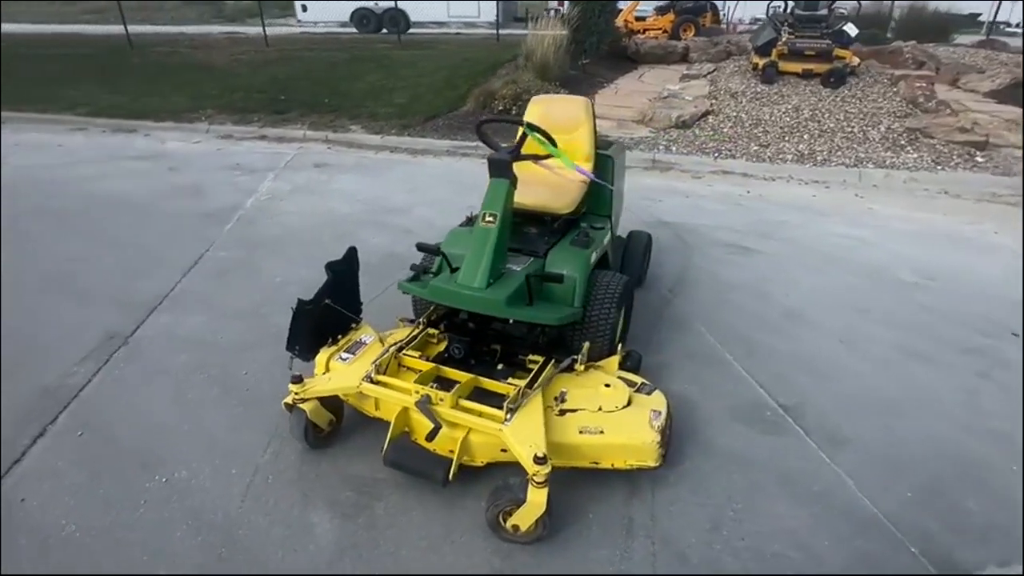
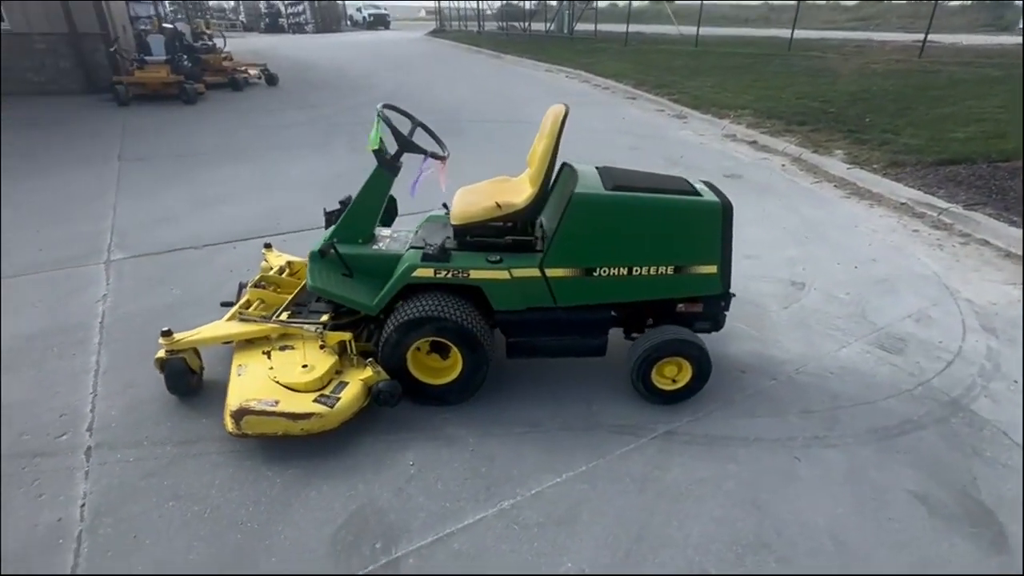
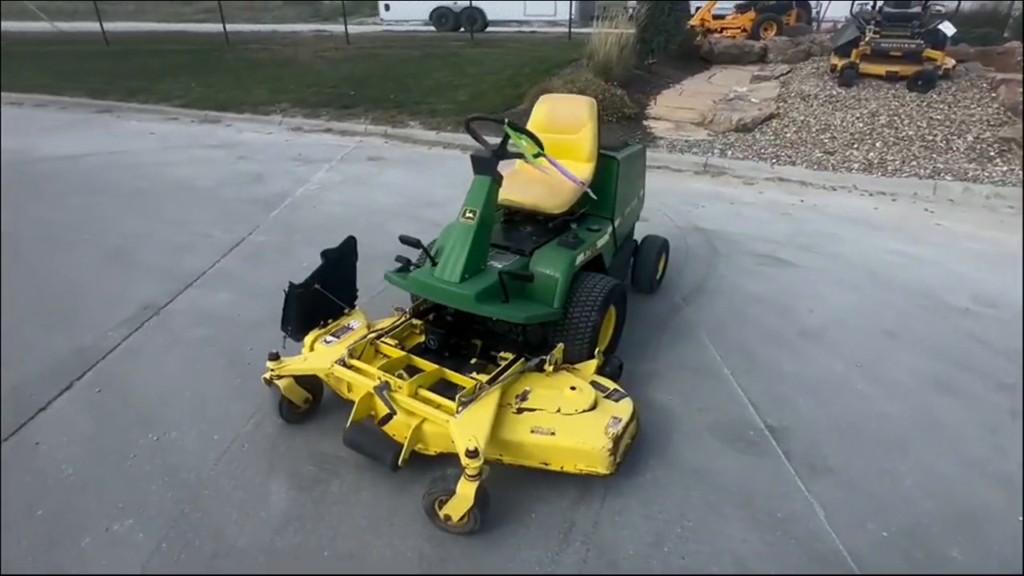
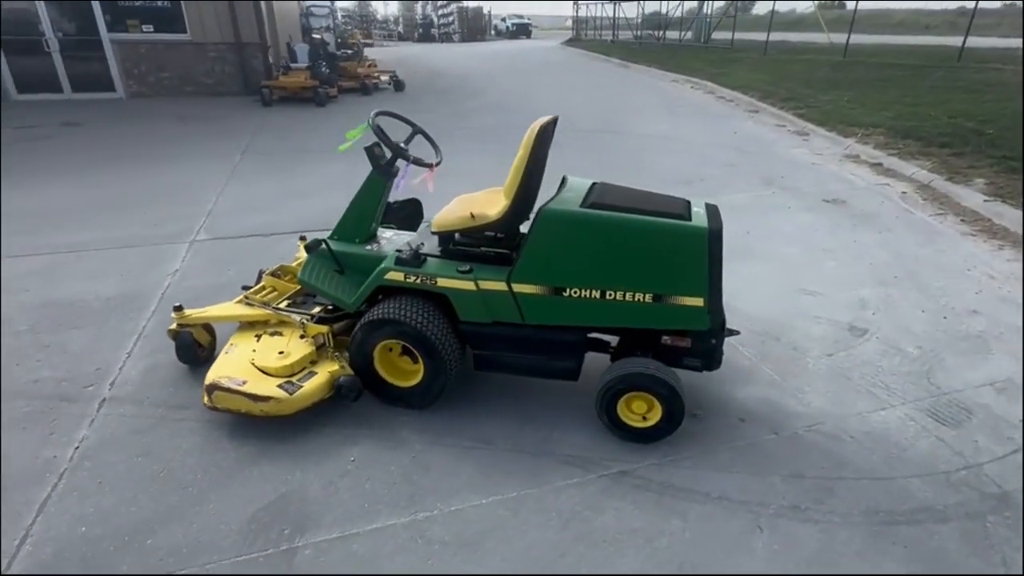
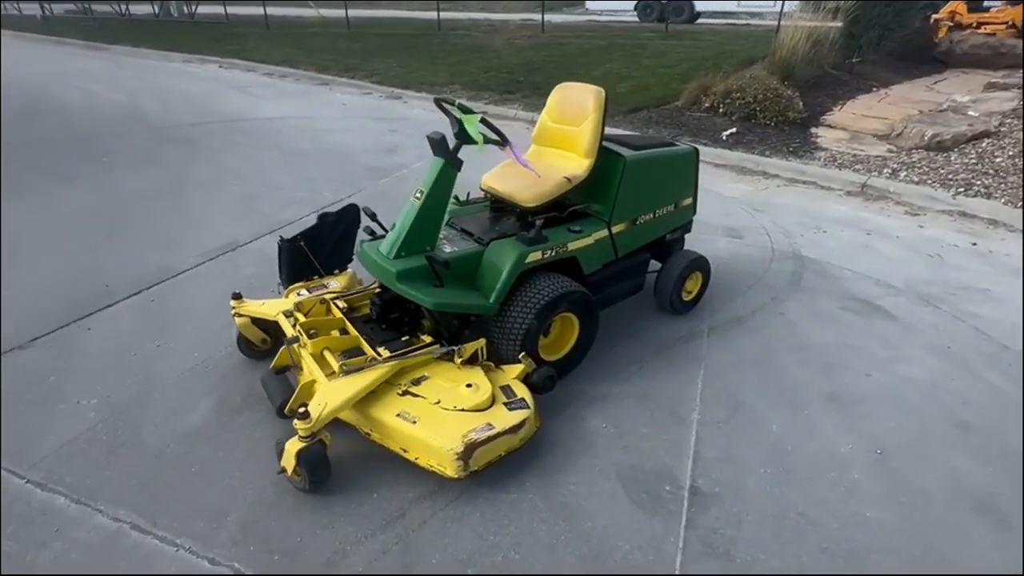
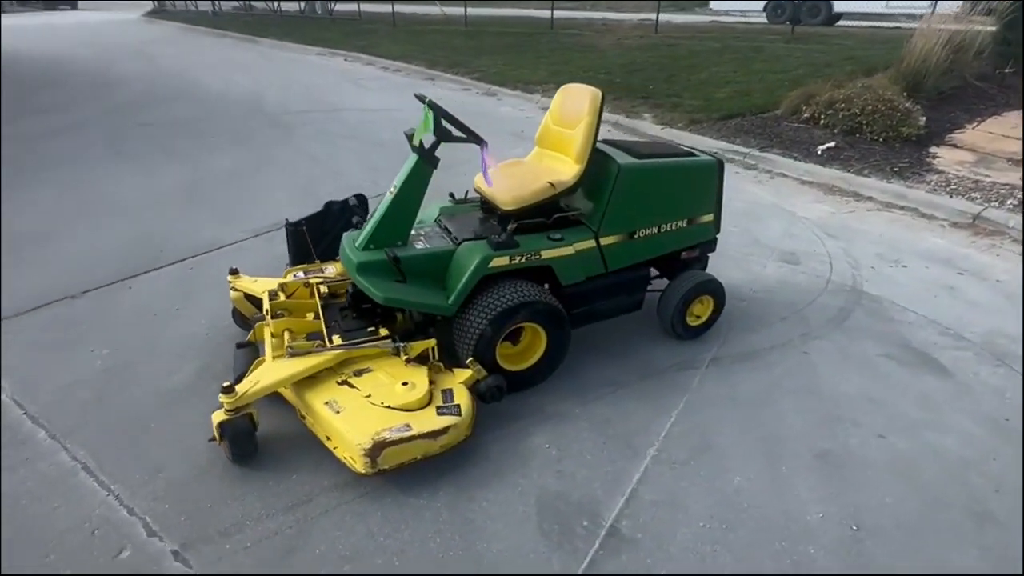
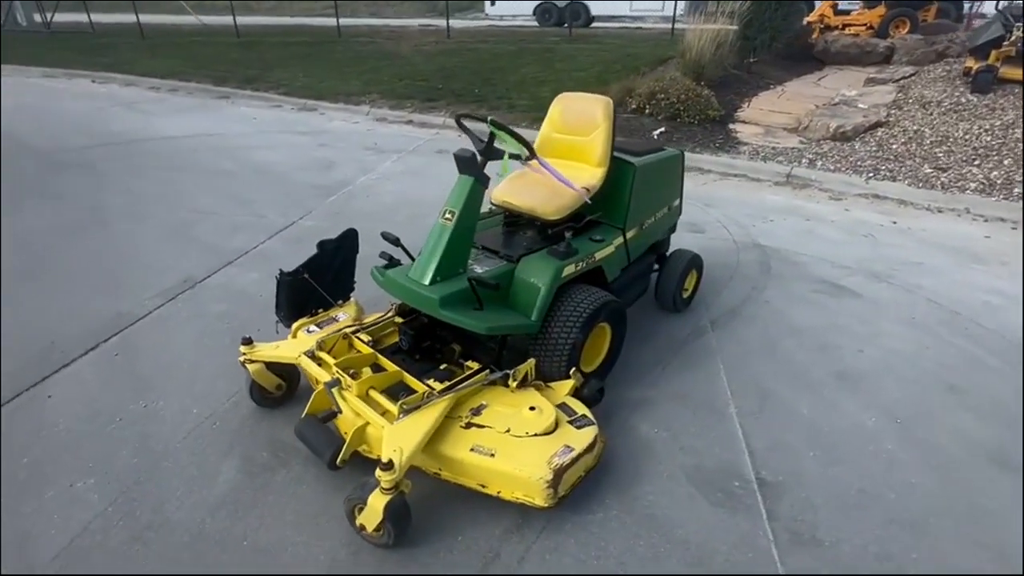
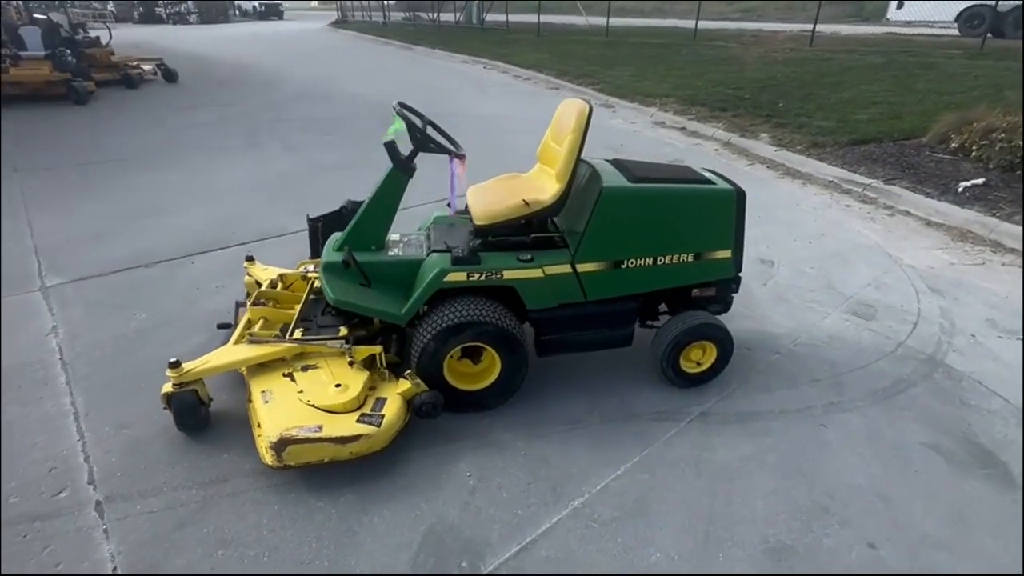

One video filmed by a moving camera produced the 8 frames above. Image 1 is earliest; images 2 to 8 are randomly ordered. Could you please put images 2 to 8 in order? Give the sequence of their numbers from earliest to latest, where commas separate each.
3, 7, 5, 6, 8, 2, 4
